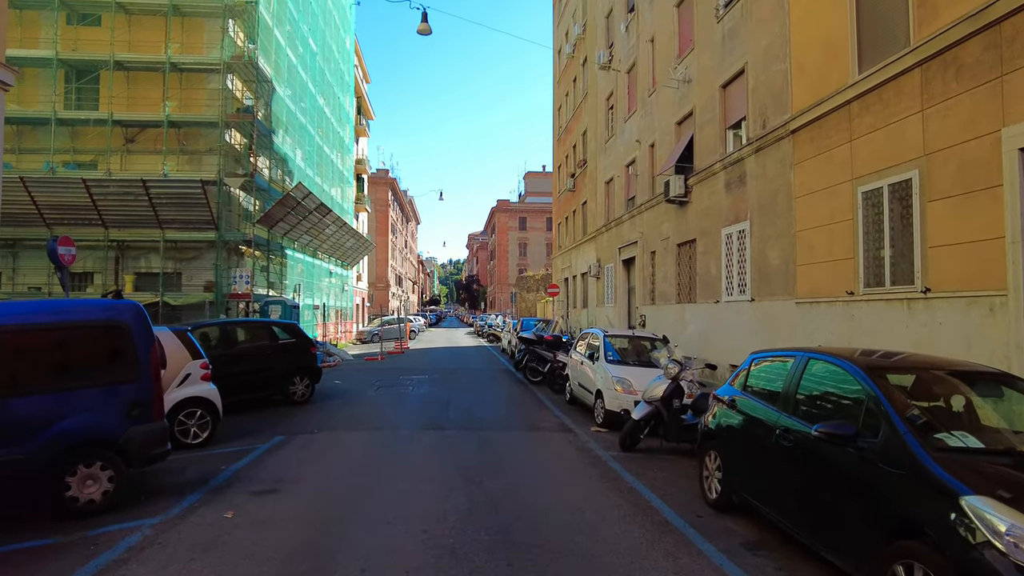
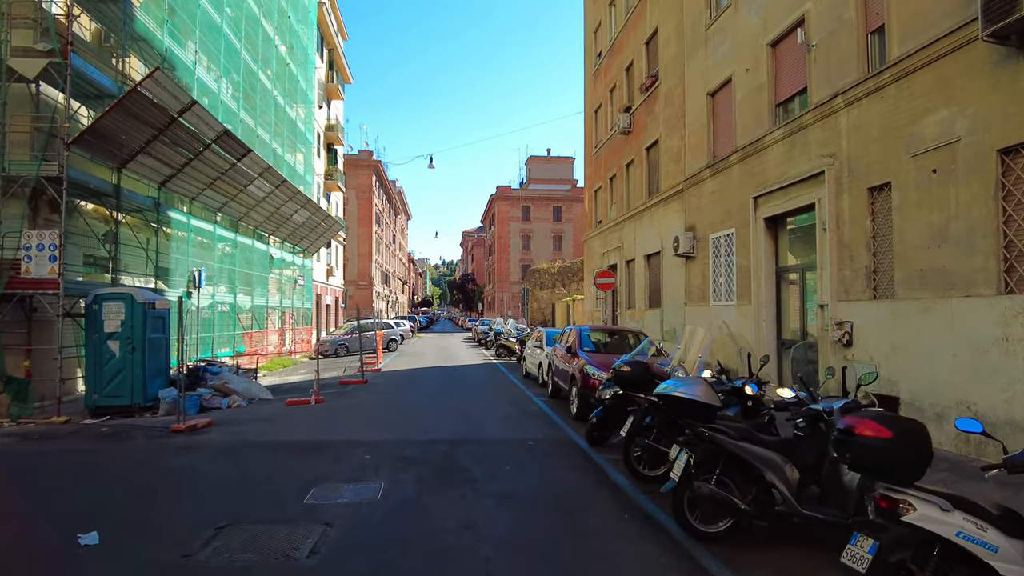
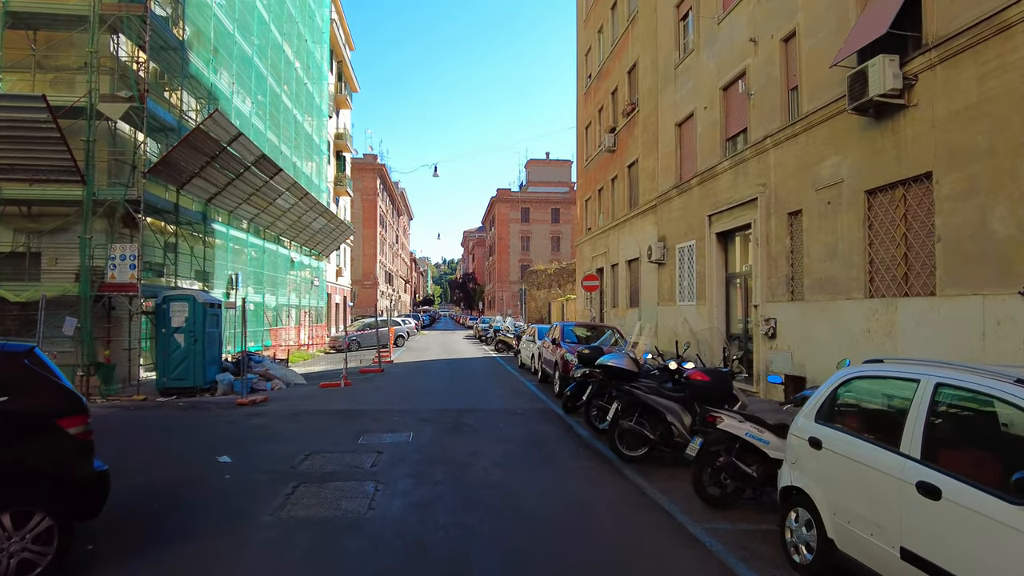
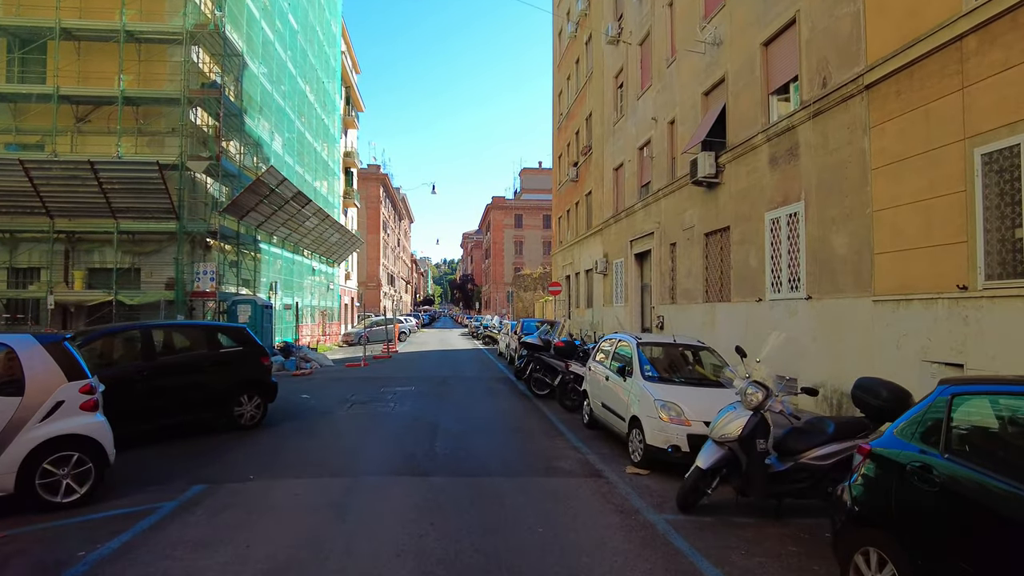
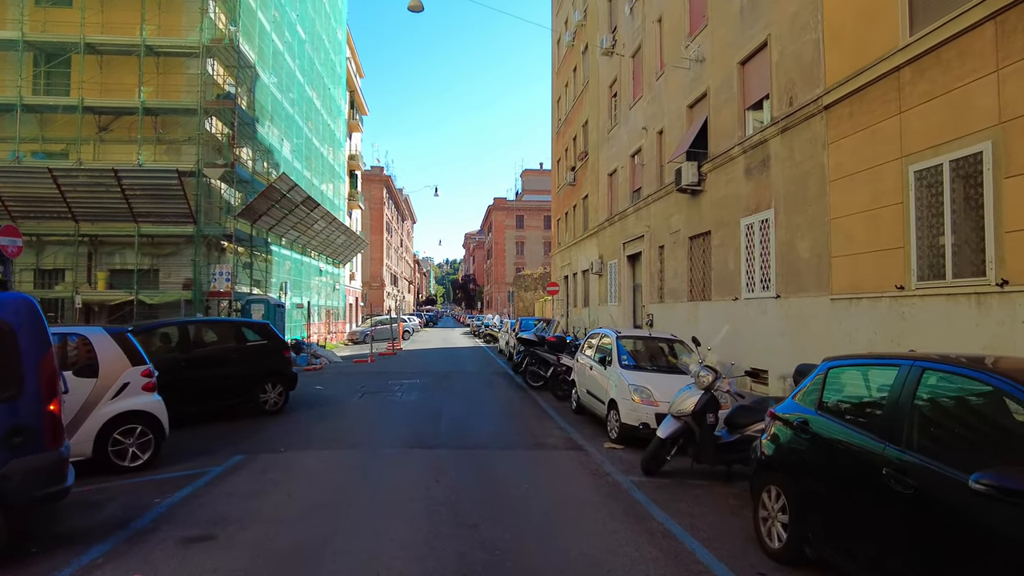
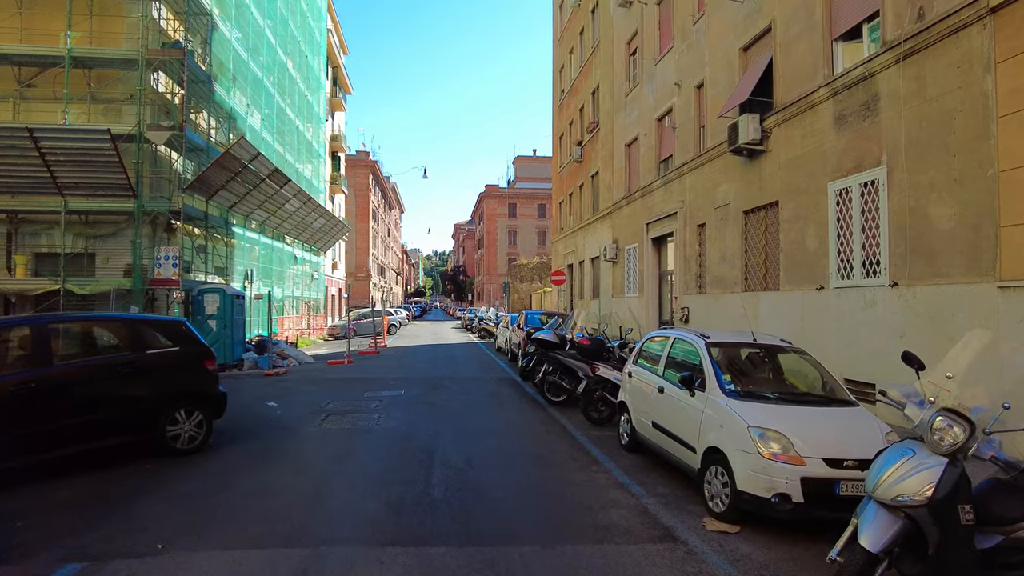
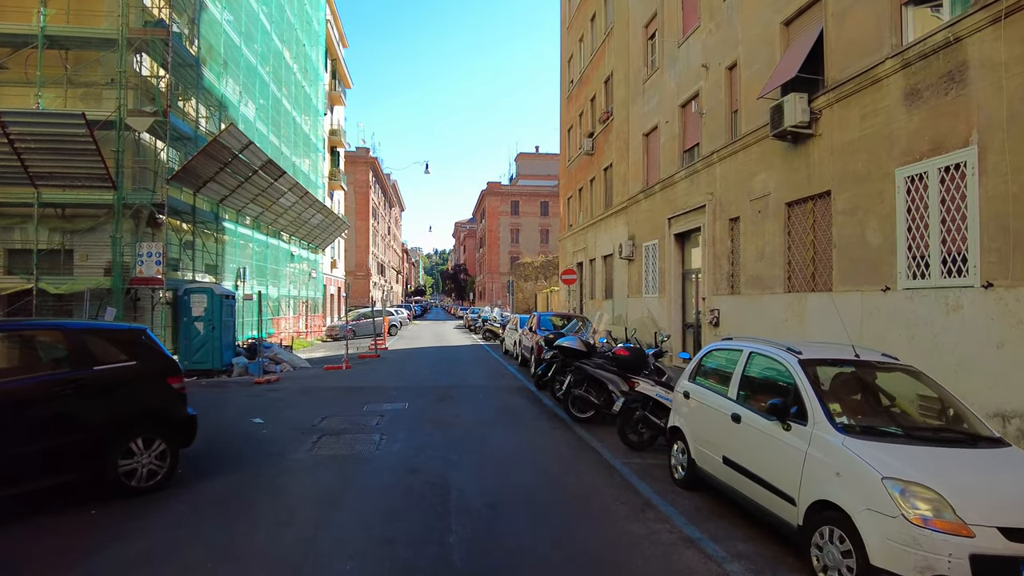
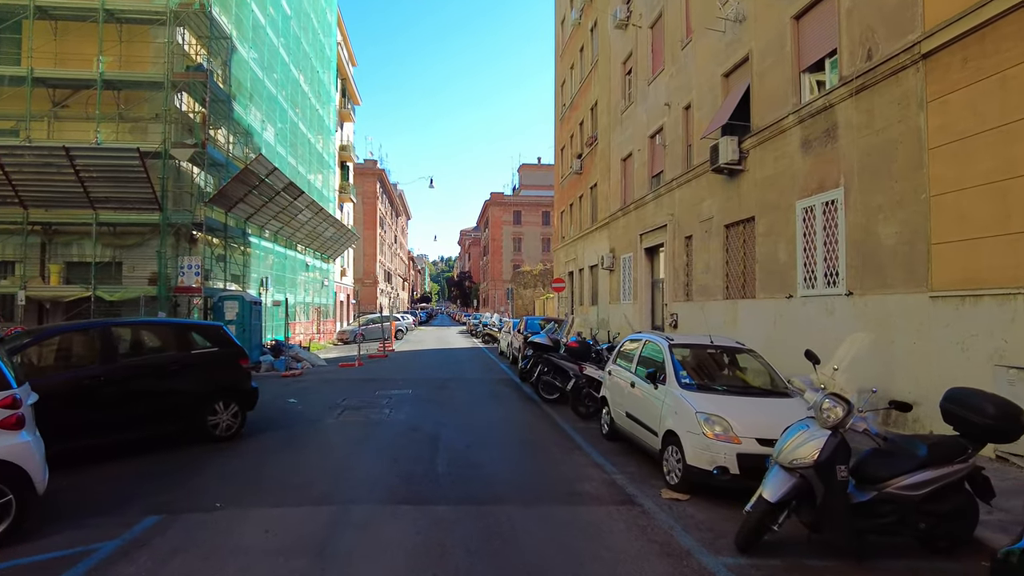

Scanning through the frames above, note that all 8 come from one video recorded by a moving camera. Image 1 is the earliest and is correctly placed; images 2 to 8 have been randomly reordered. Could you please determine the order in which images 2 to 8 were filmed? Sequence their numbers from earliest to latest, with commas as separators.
5, 4, 8, 6, 7, 3, 2
